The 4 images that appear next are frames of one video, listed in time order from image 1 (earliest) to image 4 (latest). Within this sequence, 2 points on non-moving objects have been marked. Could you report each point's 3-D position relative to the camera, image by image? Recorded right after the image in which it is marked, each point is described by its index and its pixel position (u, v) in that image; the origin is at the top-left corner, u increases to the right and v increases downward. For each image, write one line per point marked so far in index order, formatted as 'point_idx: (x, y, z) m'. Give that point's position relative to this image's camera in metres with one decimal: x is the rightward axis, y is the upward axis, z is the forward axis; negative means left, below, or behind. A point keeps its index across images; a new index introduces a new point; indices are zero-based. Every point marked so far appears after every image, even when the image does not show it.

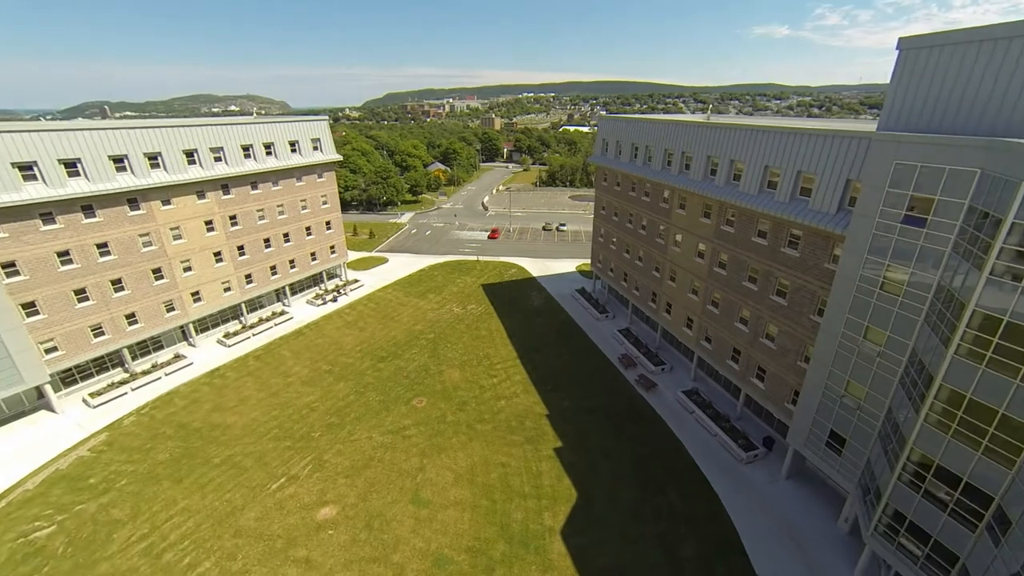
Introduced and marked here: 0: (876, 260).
0: (+14.2, +1.1, +16.3) m
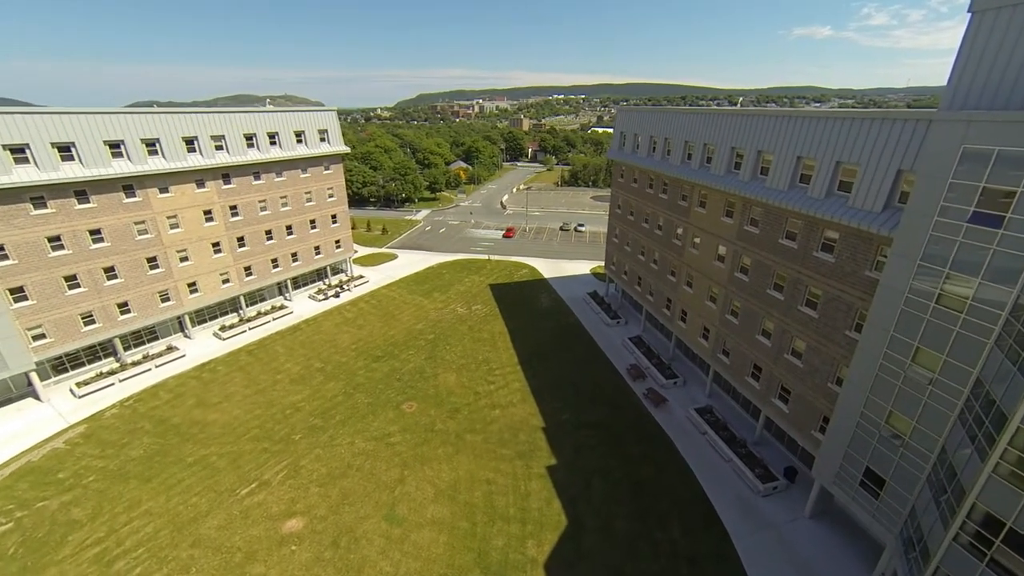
0: (+13.3, +0.6, +13.3) m
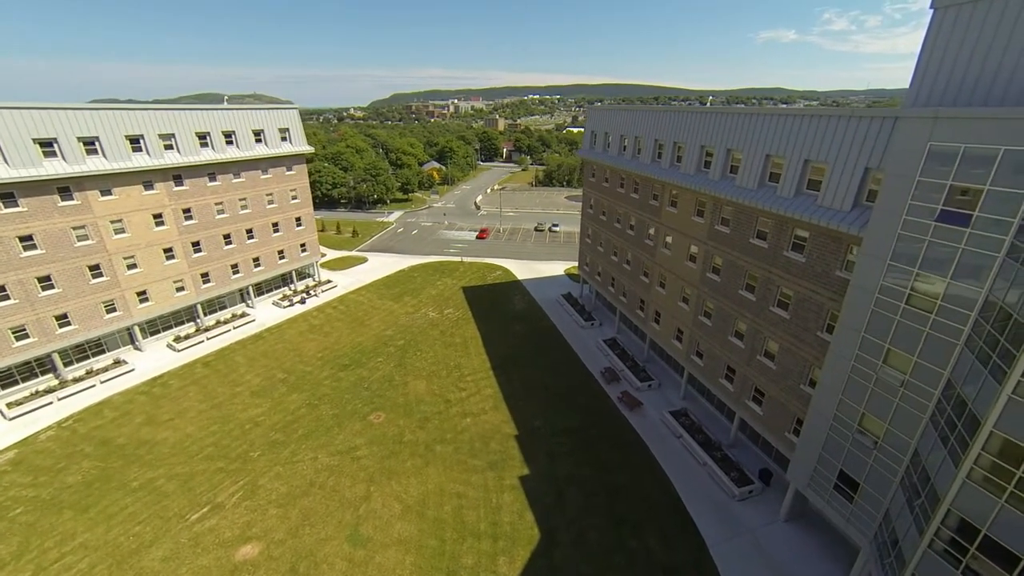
0: (+12.2, +0.6, +13.1) m
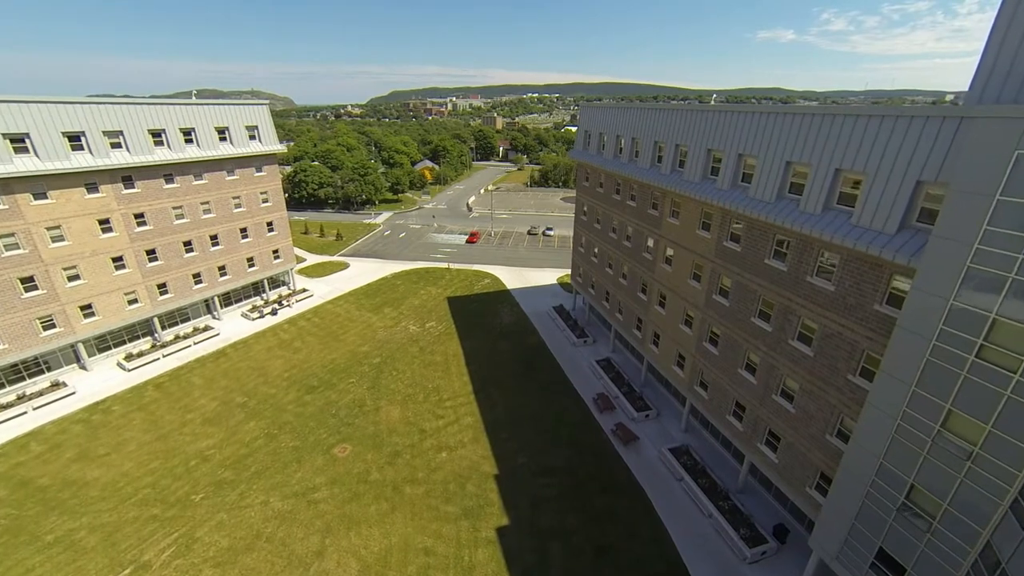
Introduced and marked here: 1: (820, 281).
0: (+11.2, -0.5, +10.2) m
1: (+10.9, +0.3, +14.9) m
